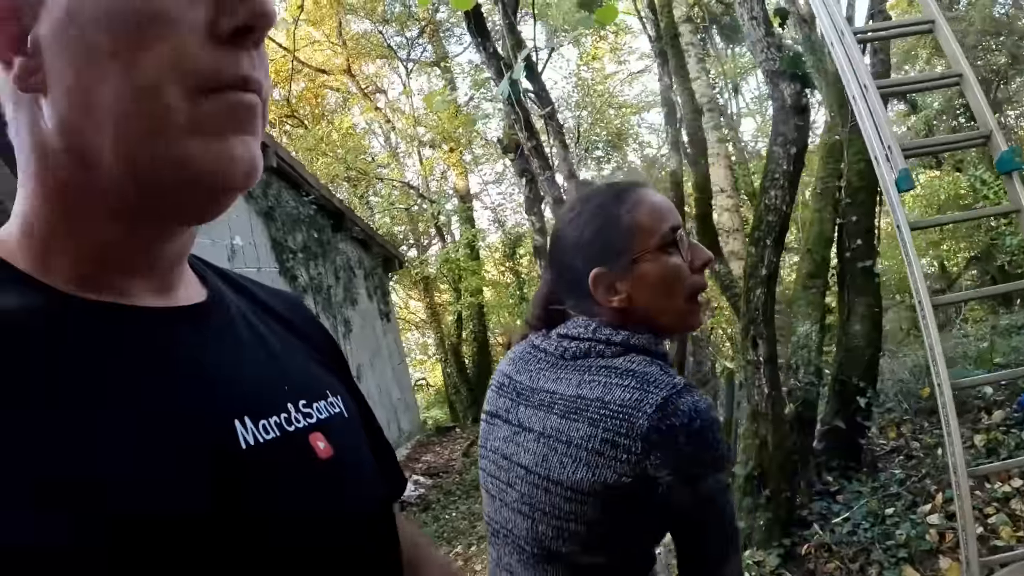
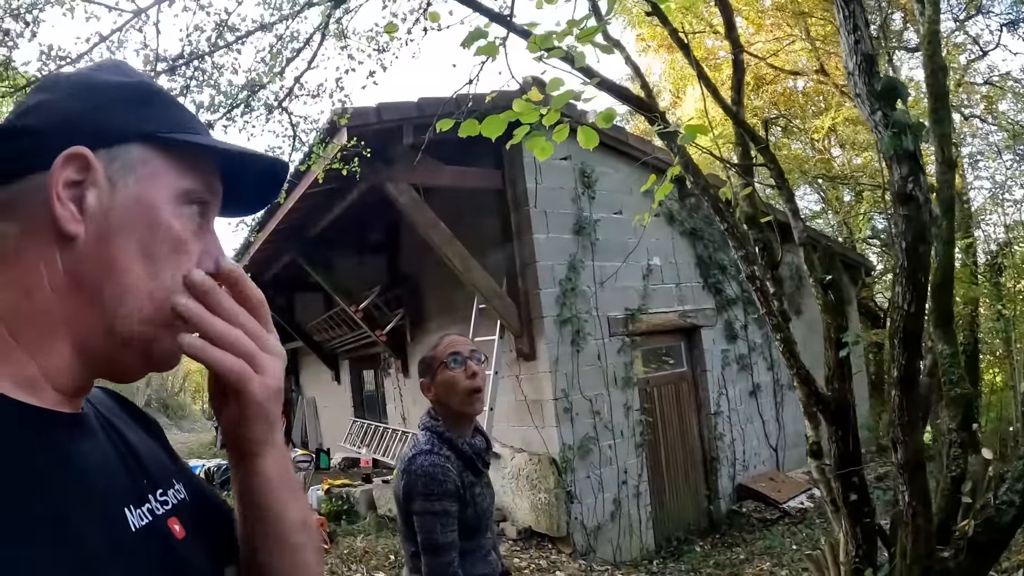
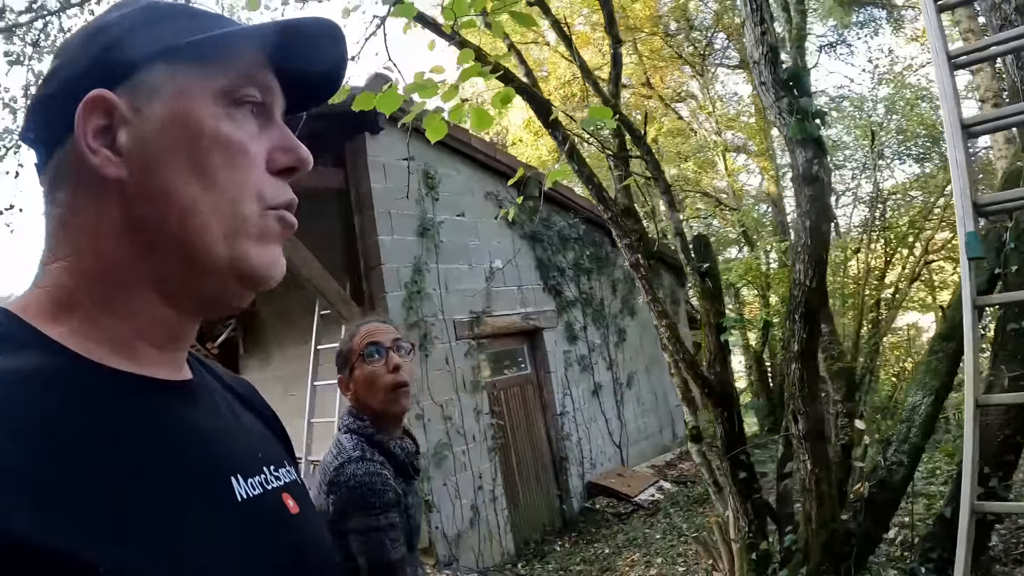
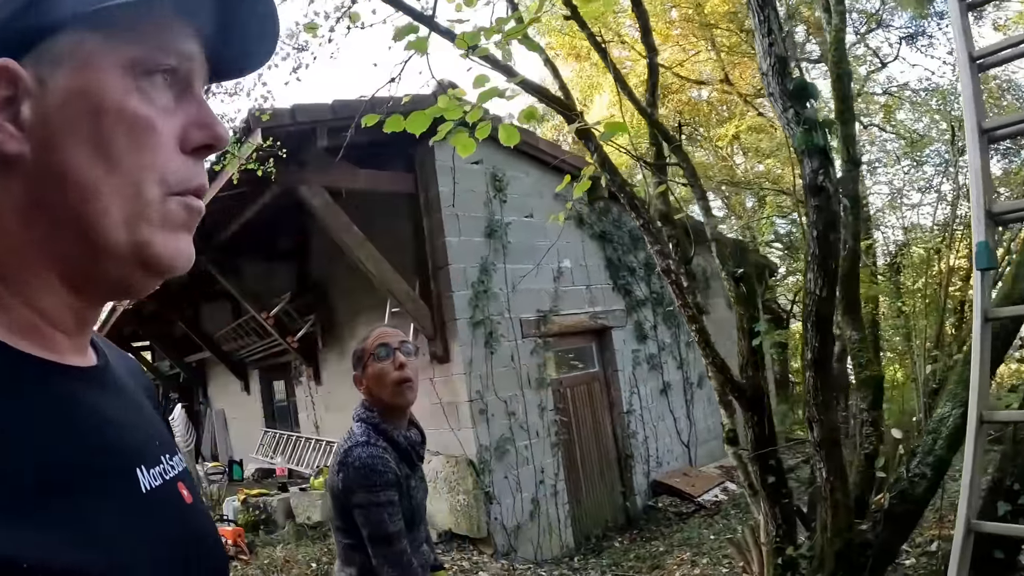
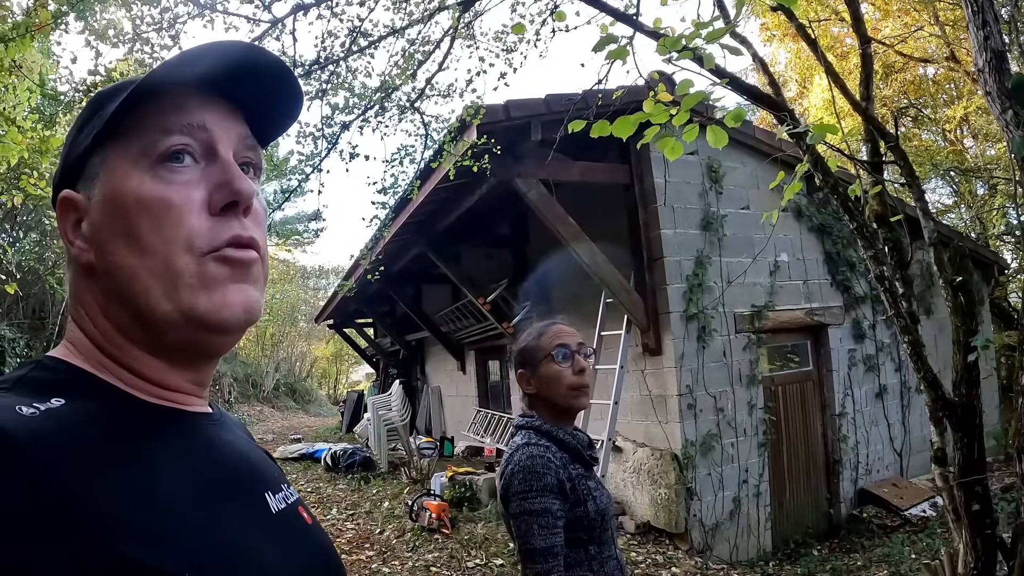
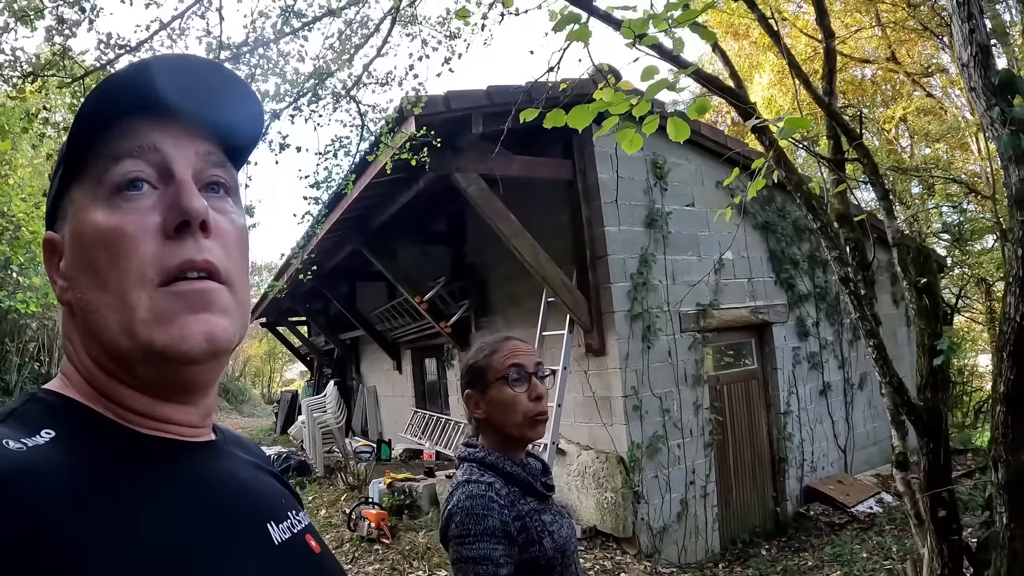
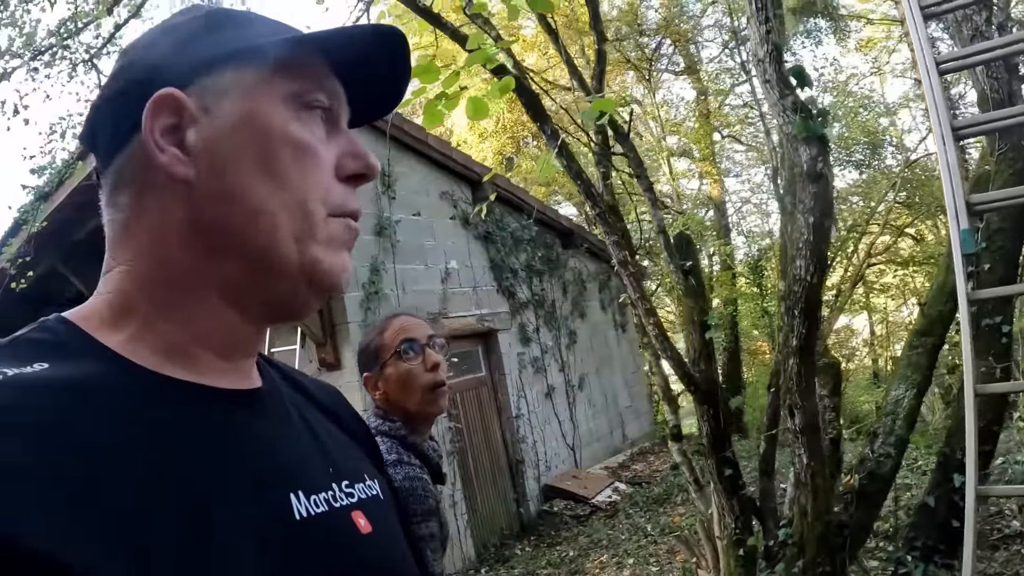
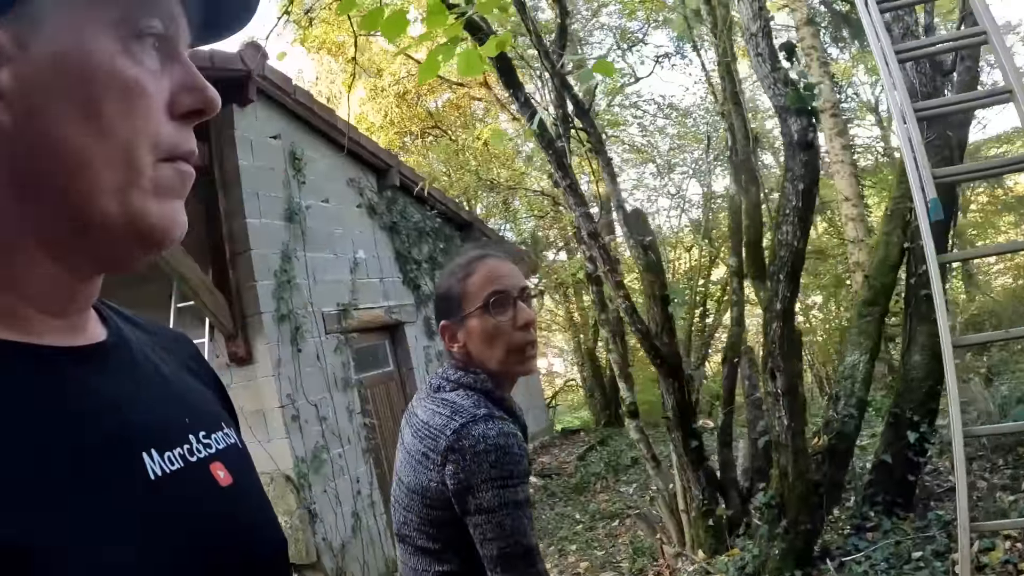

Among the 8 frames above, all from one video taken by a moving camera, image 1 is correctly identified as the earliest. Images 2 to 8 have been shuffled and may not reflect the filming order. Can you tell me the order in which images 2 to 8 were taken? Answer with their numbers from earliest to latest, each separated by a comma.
8, 7, 3, 4, 2, 6, 5
